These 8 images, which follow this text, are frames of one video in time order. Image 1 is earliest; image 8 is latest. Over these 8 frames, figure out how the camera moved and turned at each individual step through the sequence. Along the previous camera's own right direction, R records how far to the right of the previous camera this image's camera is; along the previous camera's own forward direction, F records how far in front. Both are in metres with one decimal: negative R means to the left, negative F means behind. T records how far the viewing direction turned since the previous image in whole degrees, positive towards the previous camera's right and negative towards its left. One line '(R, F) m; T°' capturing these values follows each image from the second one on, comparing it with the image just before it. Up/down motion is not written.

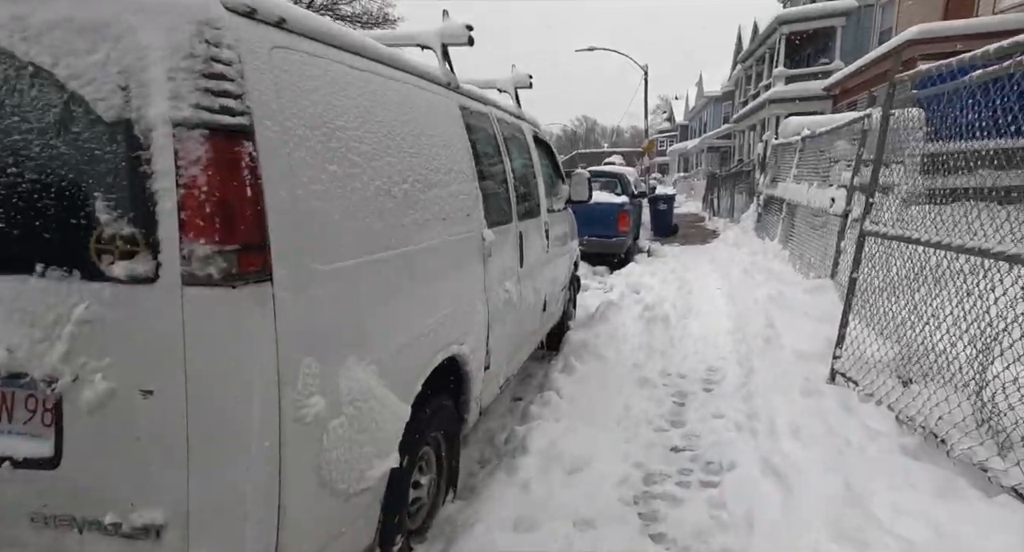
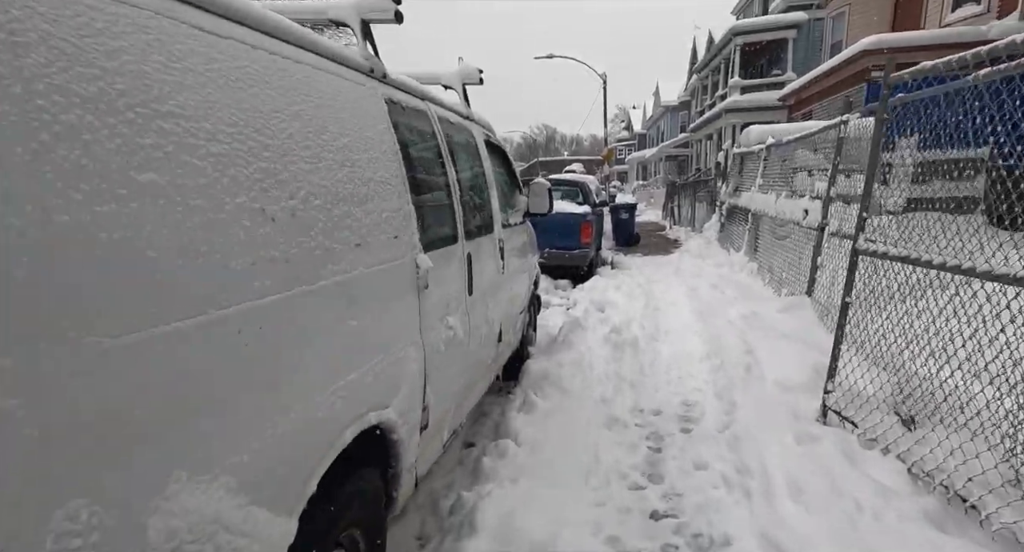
(+0.1, +0.5) m; +4°
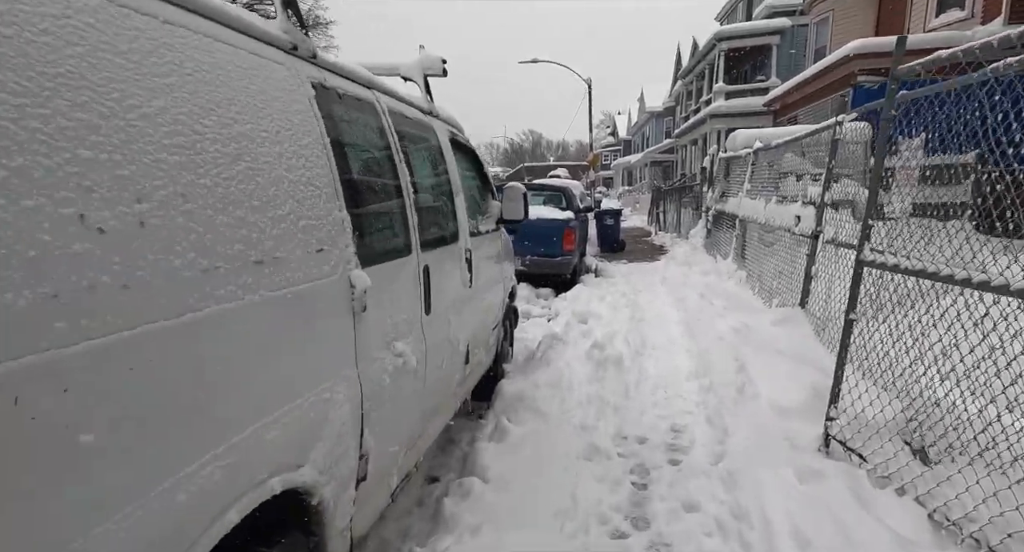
(+0.1, +0.3) m; +1°
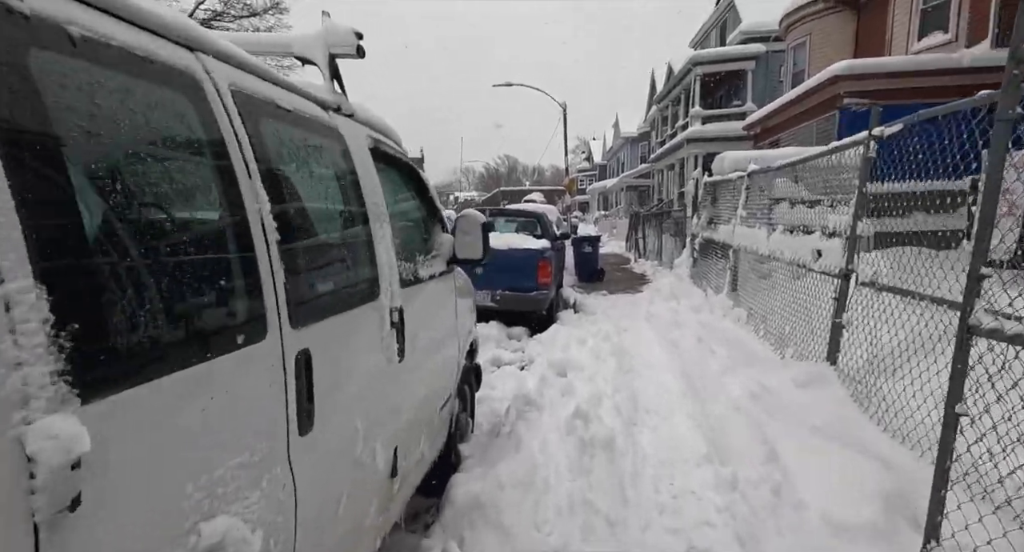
(+0.1, +0.9) m; +2°
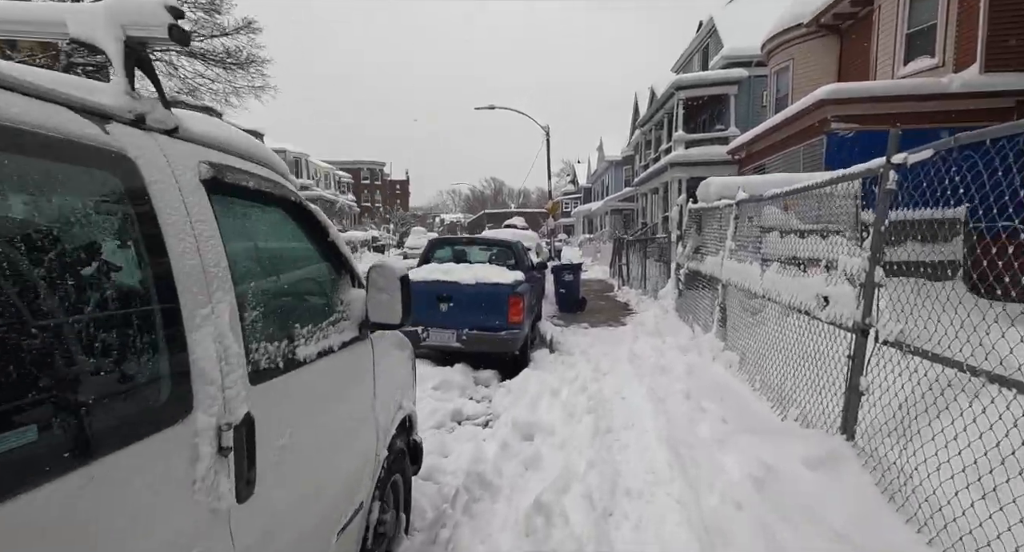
(+0.2, +0.7) m; +1°
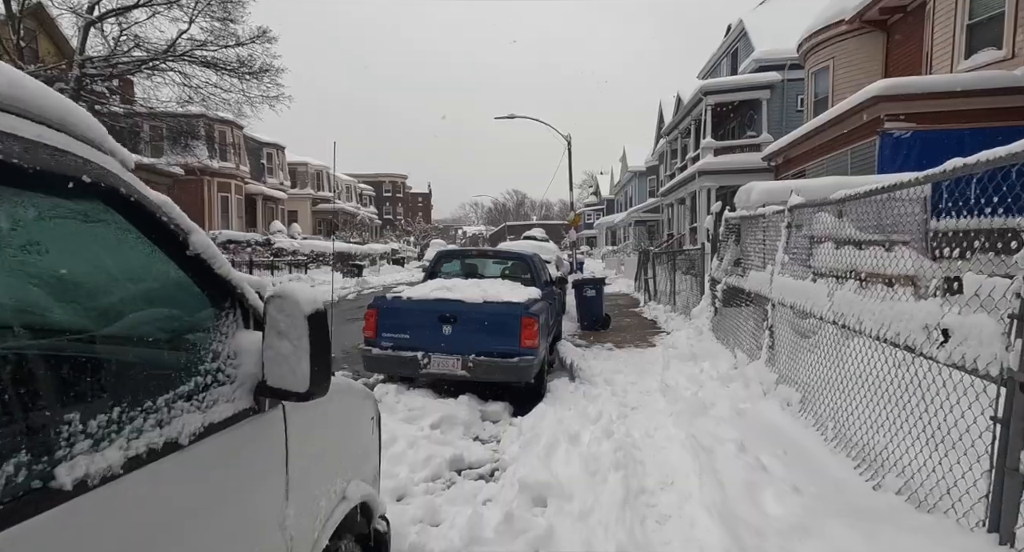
(+0.1, +0.9) m; -2°
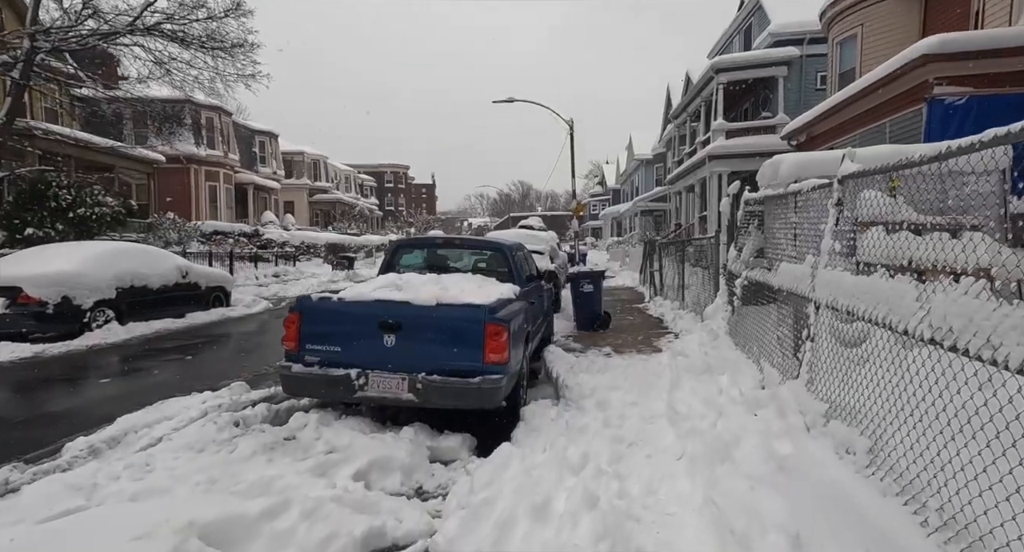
(+0.4, +1.4) m; -1°
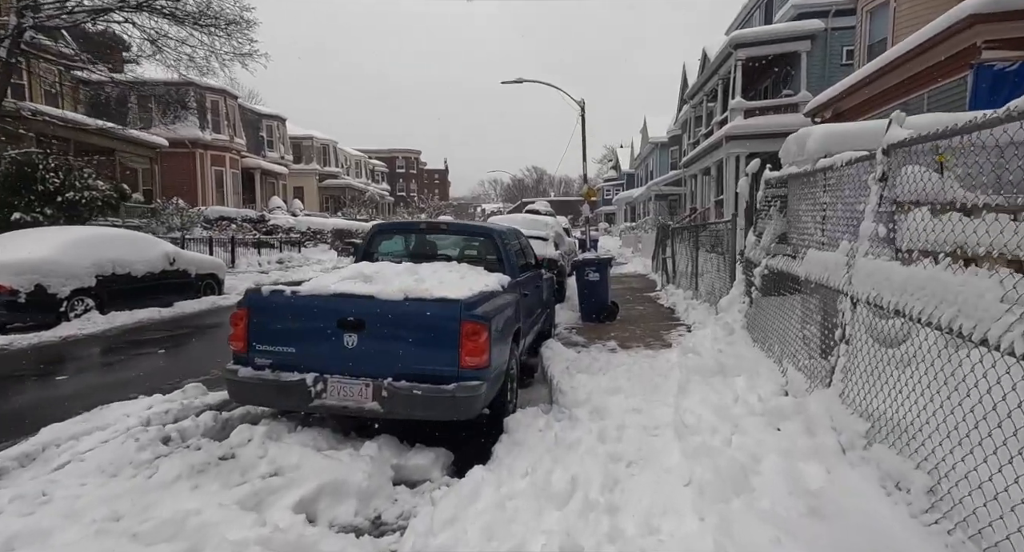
(+0.2, +0.7) m; -1°
